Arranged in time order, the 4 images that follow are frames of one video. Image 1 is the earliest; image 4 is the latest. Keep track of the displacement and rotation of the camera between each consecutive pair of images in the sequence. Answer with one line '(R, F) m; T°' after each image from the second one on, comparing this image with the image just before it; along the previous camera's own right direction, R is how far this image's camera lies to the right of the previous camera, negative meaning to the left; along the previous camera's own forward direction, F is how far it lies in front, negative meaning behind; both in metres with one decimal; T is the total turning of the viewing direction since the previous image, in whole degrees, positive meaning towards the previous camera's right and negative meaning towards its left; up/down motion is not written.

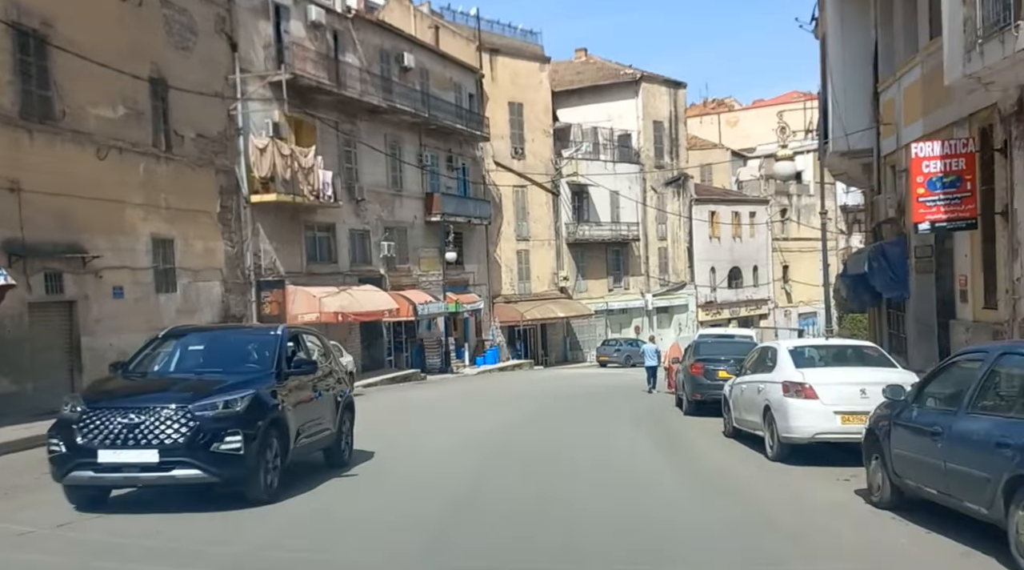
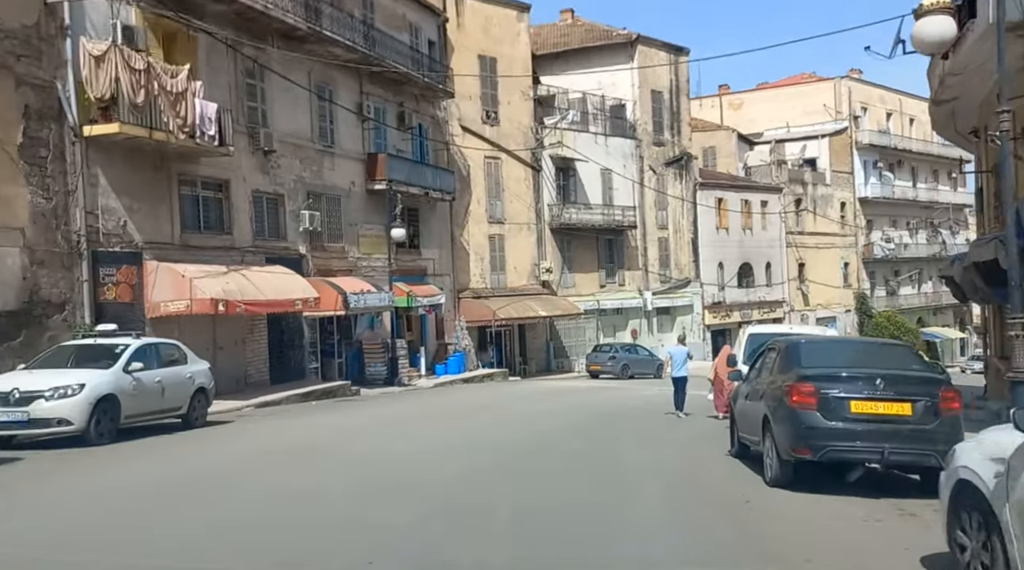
(+0.6, +9.9) m; +1°
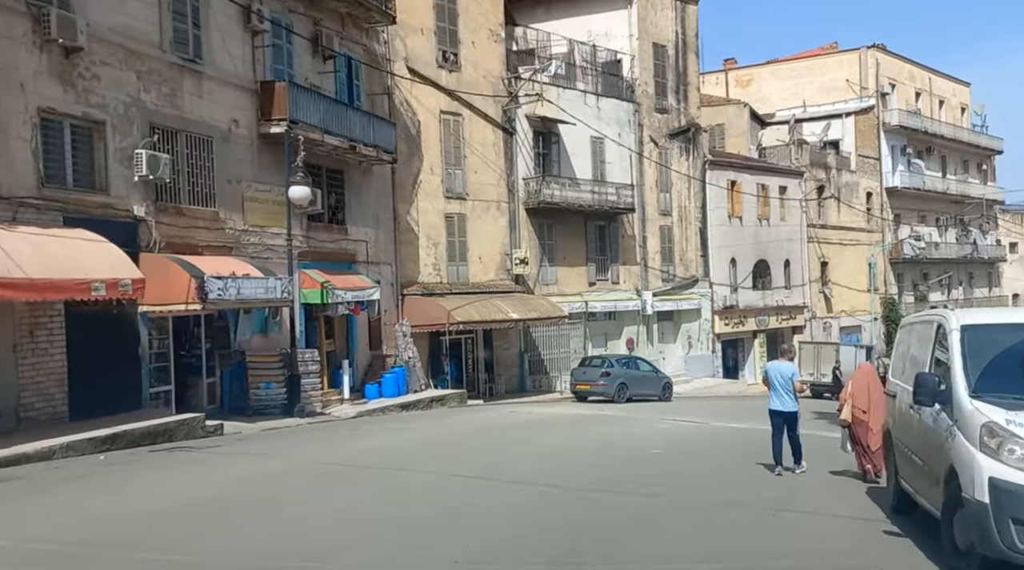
(+0.6, +10.5) m; +1°
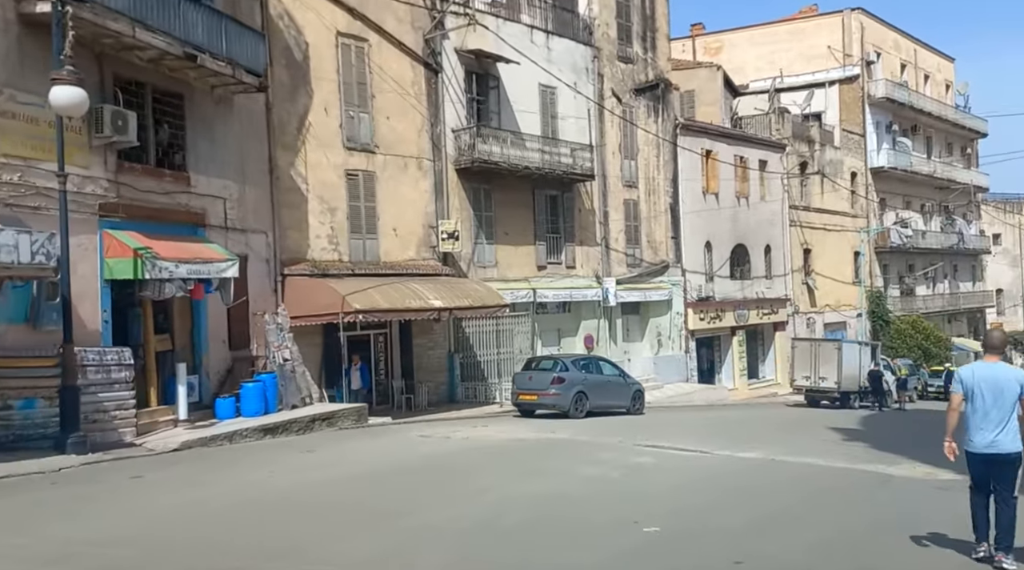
(+0.8, +8.2) m; +2°
